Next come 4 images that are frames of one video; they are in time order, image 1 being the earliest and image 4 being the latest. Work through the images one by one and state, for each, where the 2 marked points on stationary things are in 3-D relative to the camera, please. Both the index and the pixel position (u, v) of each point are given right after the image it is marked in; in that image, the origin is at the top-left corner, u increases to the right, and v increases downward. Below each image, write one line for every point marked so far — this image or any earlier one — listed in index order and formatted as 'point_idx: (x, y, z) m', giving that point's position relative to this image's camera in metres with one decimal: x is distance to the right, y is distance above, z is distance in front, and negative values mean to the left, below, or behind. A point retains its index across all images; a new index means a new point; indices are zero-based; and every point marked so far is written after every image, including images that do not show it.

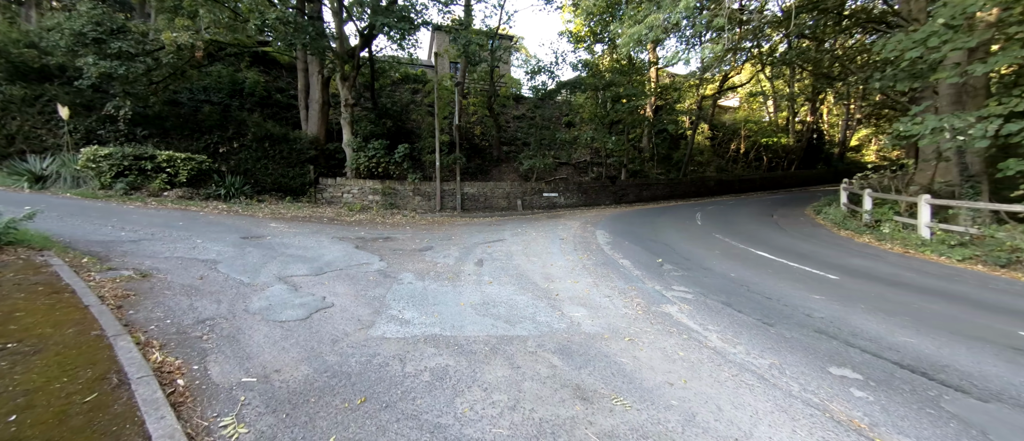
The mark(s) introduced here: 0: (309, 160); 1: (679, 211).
0: (-8.8, +2.6, +15.6) m
1: (+6.8, +0.4, +14.6) m
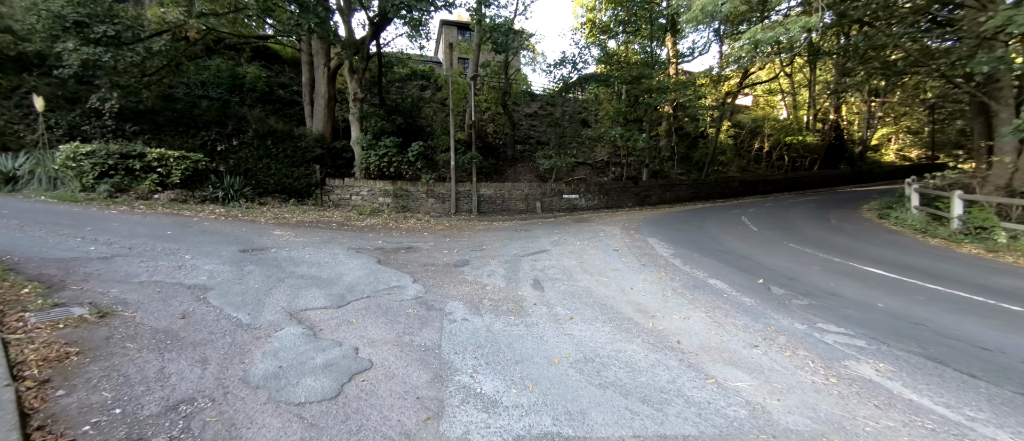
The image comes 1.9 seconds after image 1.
0: (-8.0, +2.5, +14.4) m
1: (+7.7, +0.2, +13.4) m
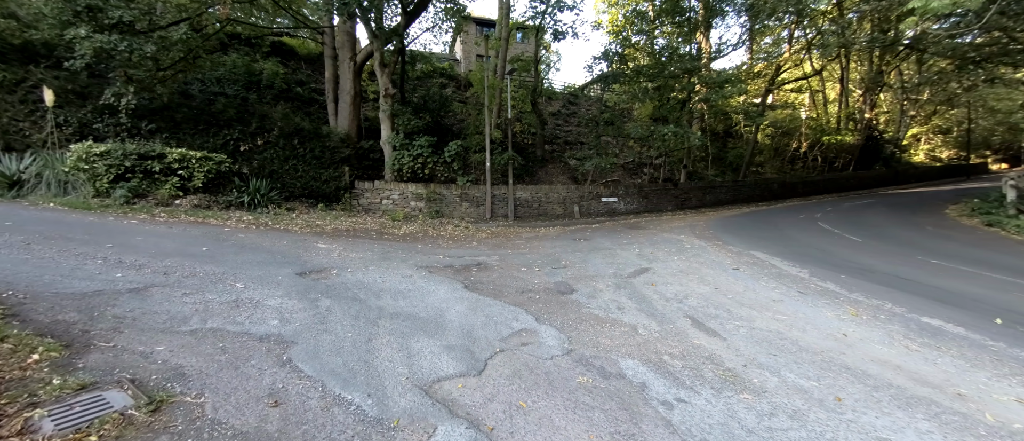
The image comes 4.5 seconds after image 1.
0: (-6.3, +2.3, +13.3) m
1: (+9.4, 0.0, +12.2) m
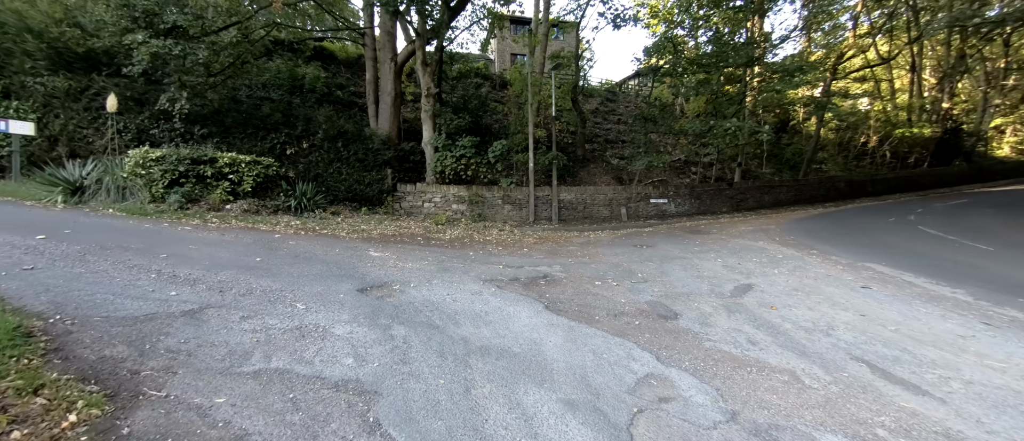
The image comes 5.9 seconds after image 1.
0: (-4.6, +2.1, +13.0) m
1: (+10.9, -0.1, +10.7) m
